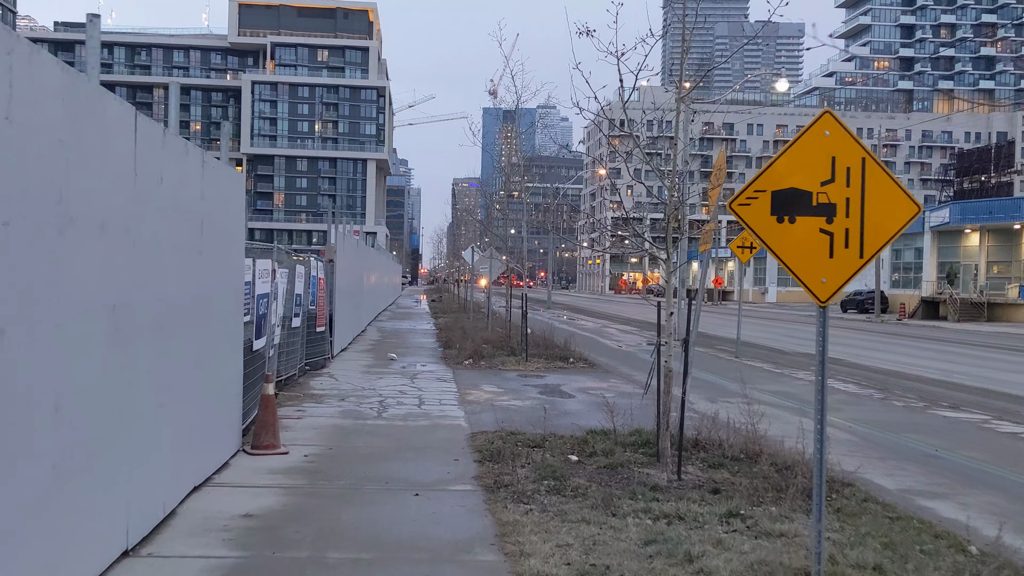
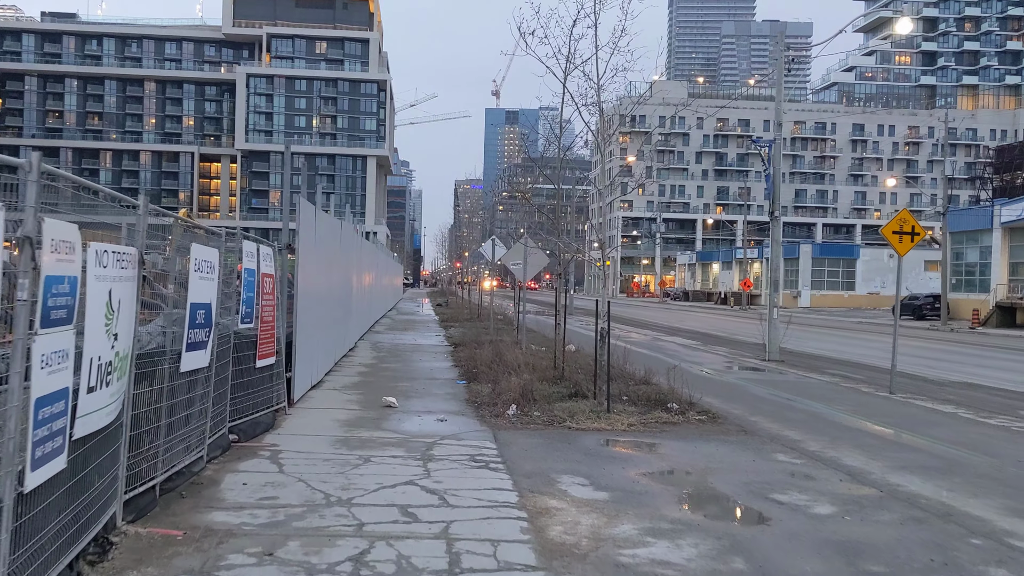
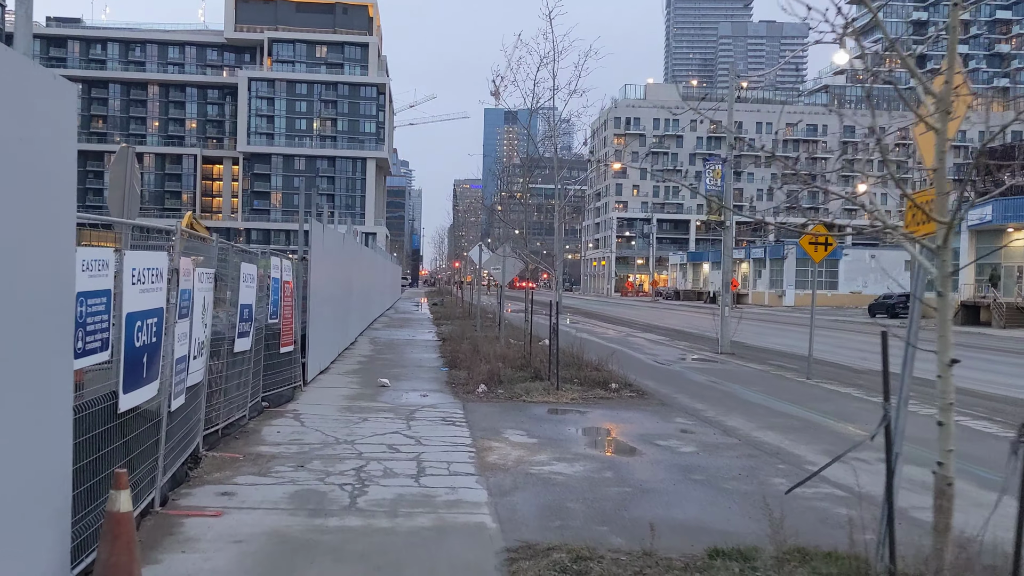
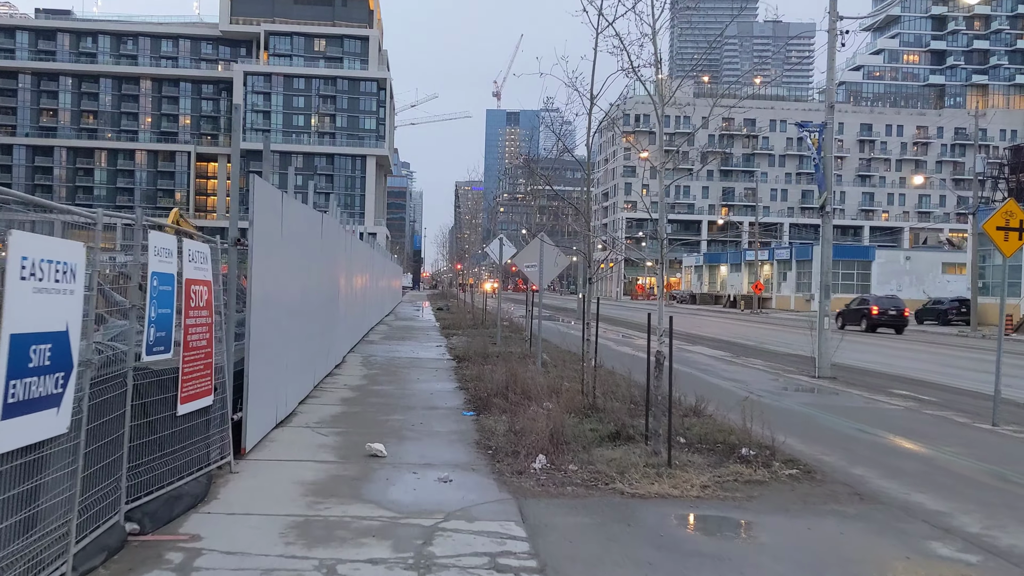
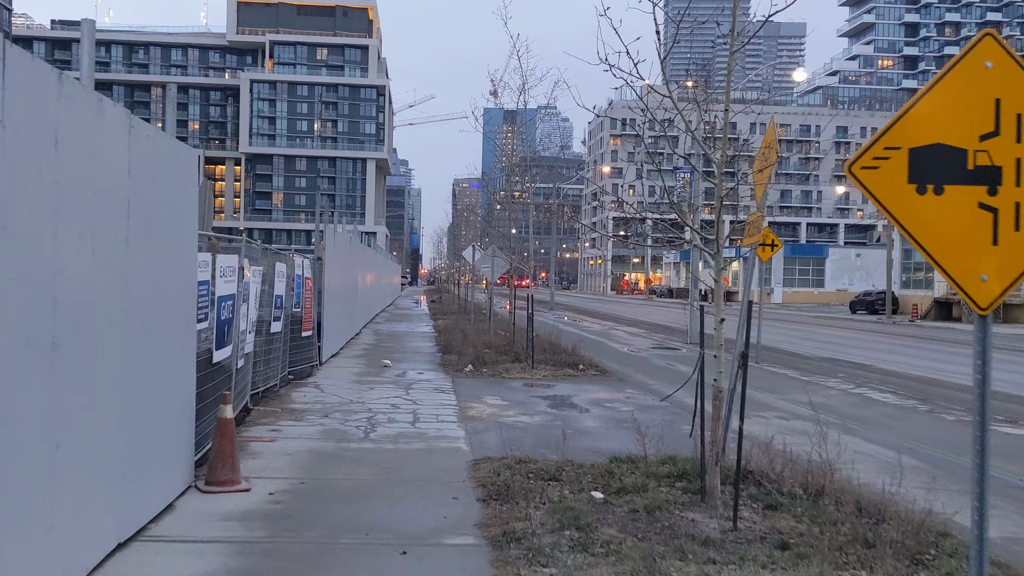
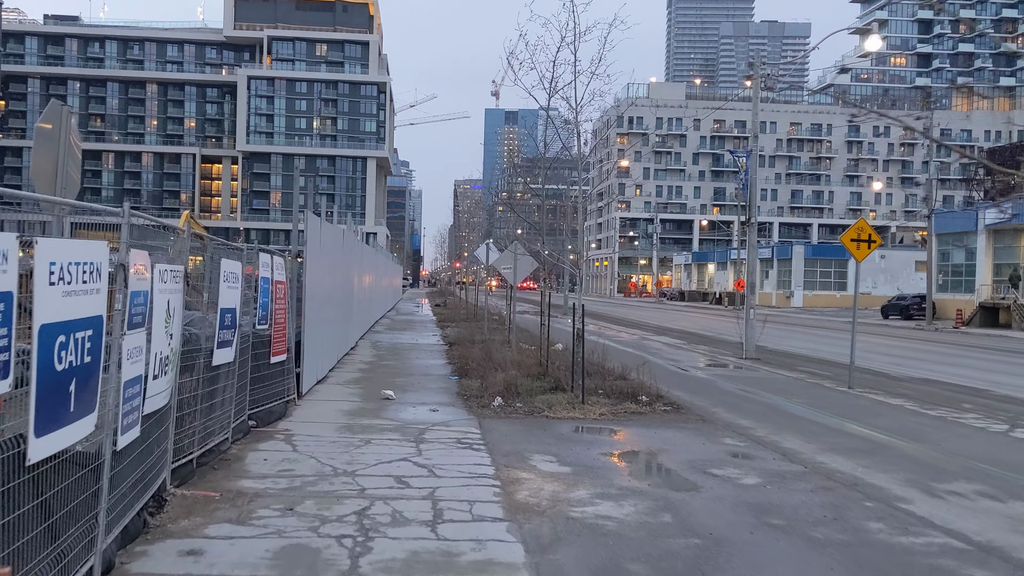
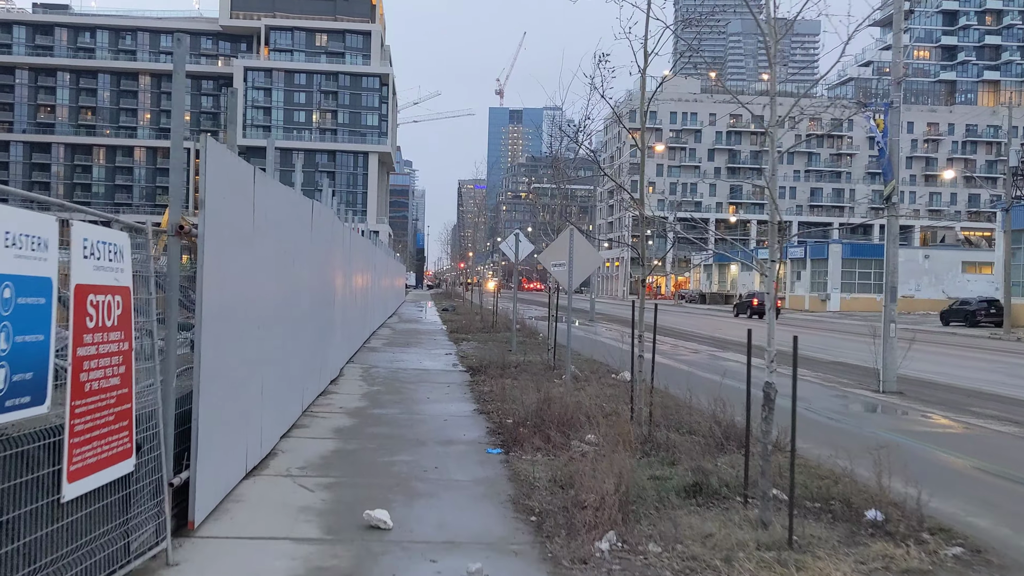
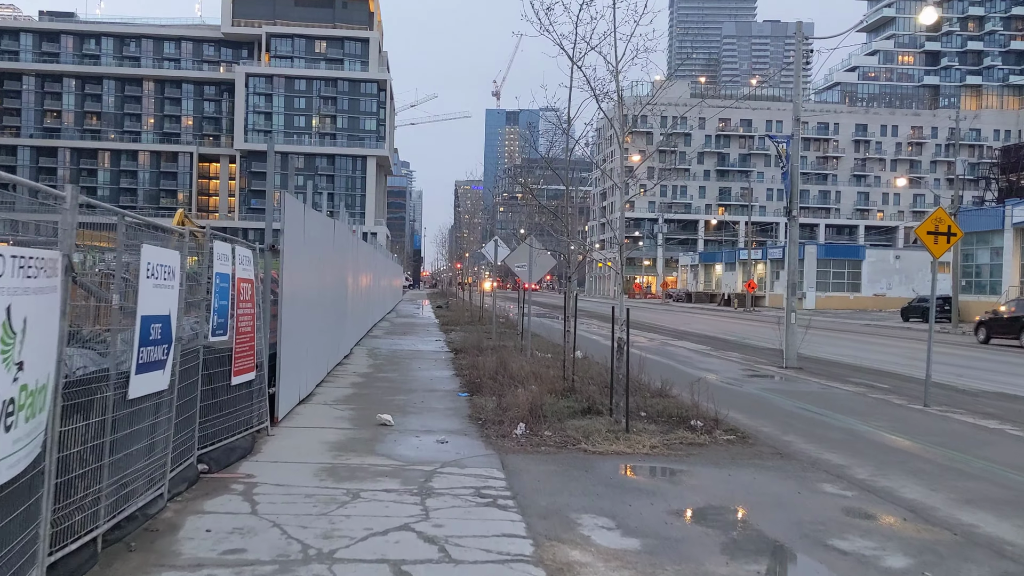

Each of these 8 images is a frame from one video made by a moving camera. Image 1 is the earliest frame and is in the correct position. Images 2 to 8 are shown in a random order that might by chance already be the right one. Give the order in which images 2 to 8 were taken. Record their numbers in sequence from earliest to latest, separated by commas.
5, 3, 6, 2, 8, 4, 7
